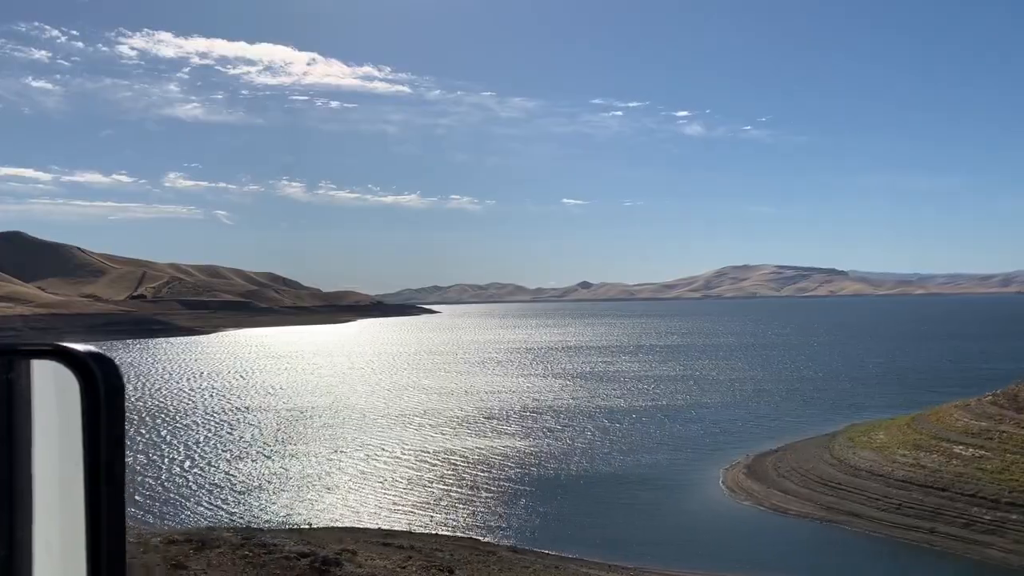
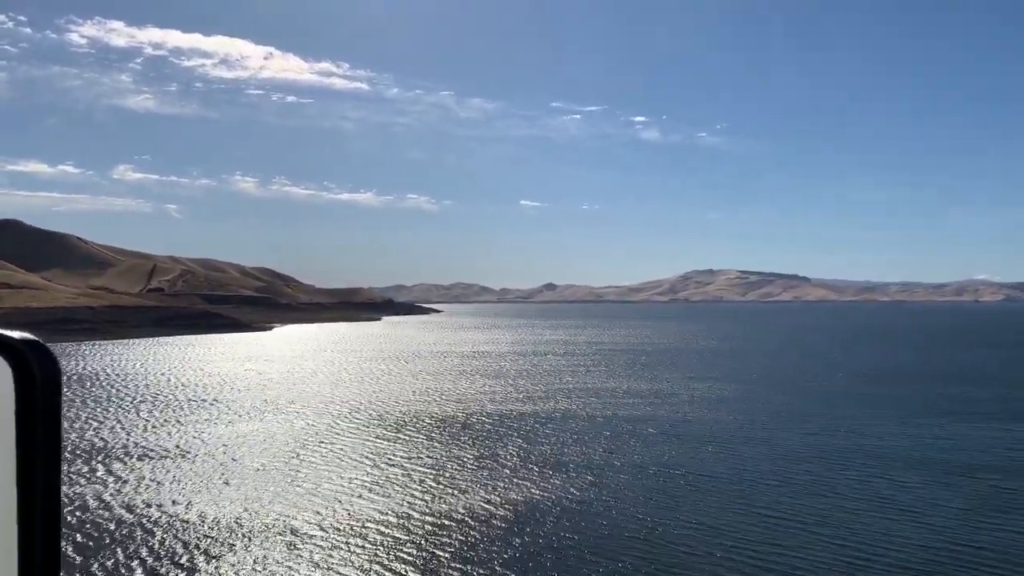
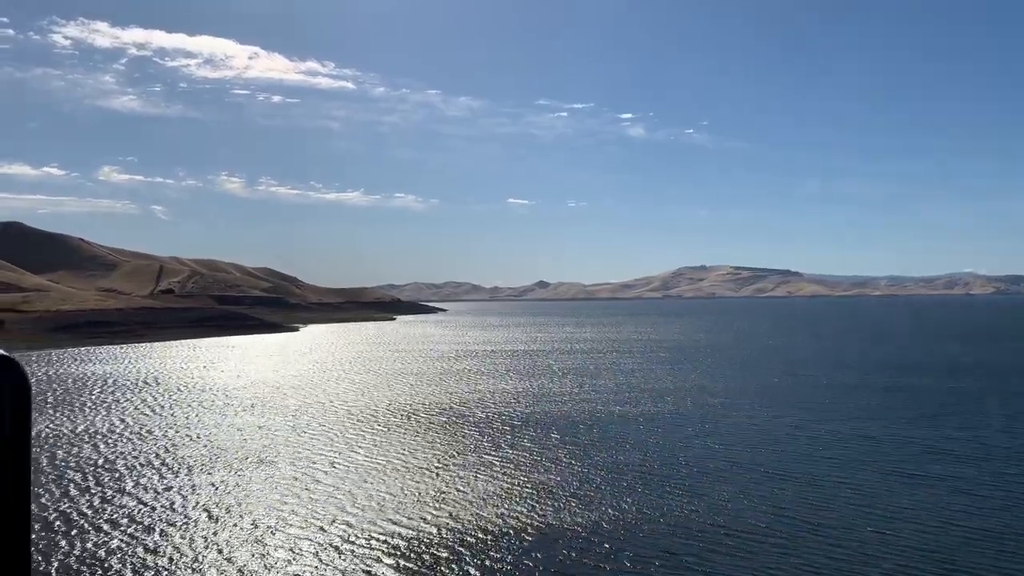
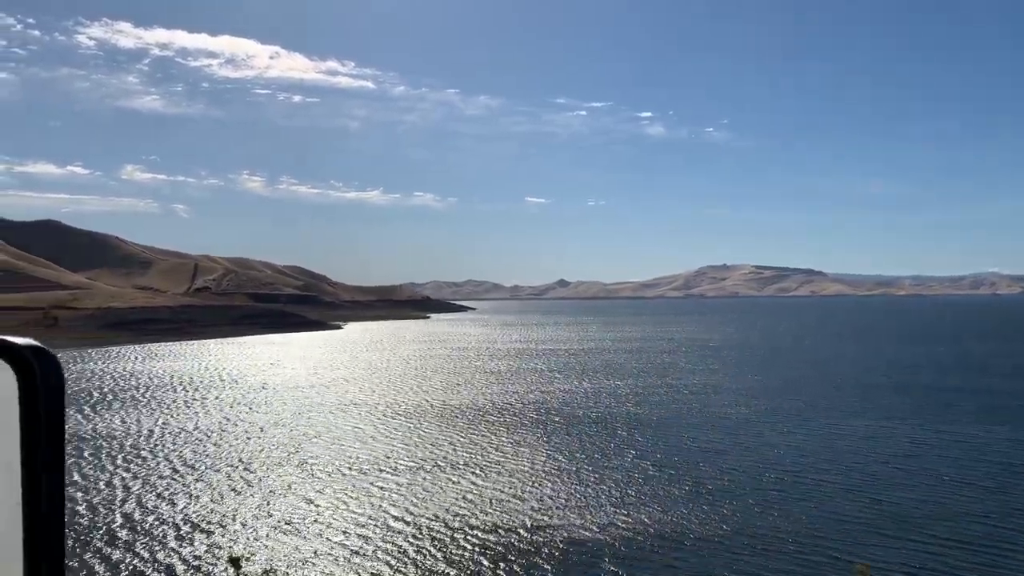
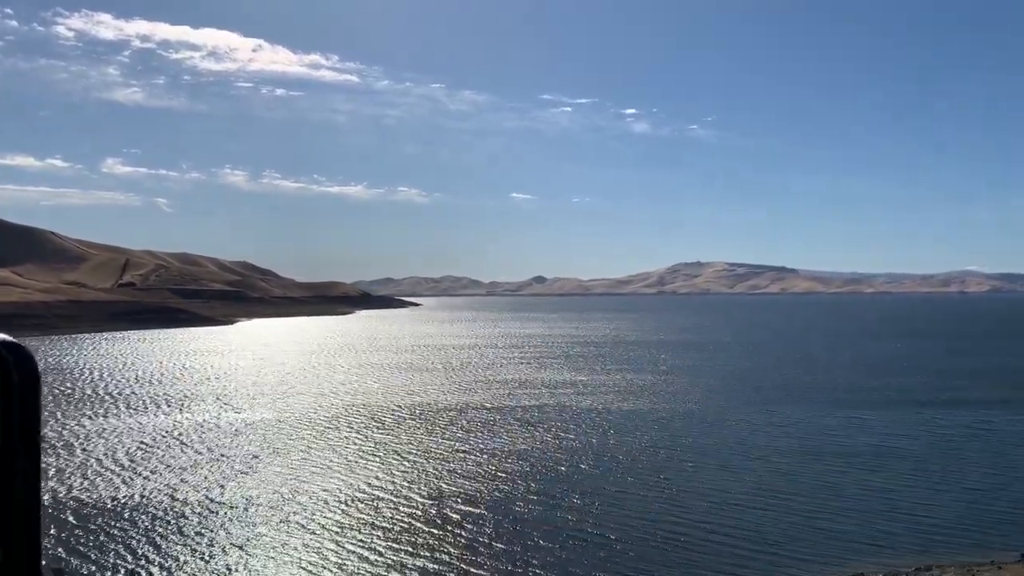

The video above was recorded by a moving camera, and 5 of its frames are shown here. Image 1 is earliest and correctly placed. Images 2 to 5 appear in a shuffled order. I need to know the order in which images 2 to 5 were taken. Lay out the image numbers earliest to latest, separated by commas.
5, 2, 3, 4
